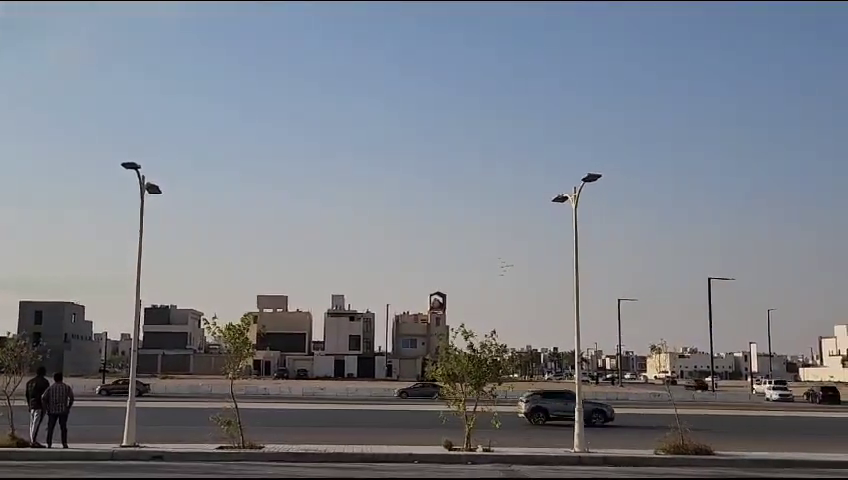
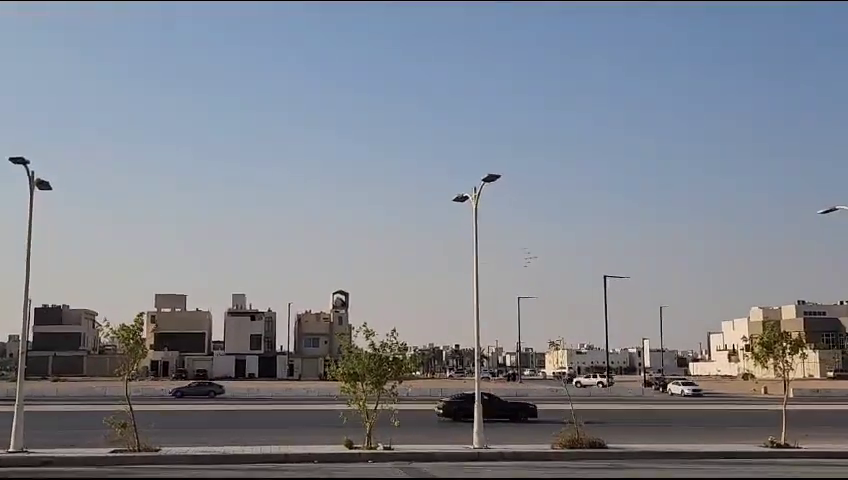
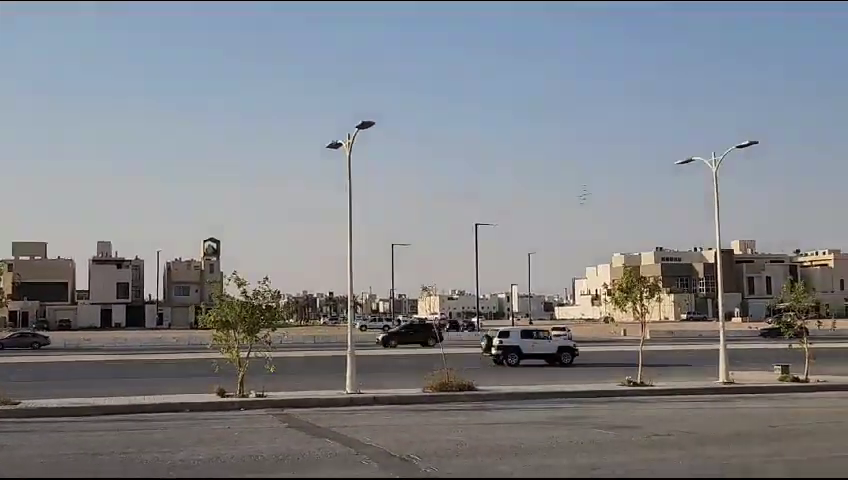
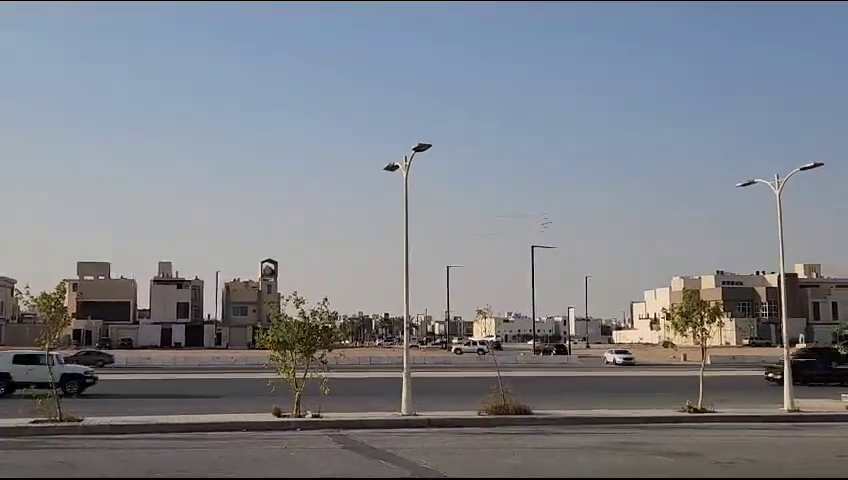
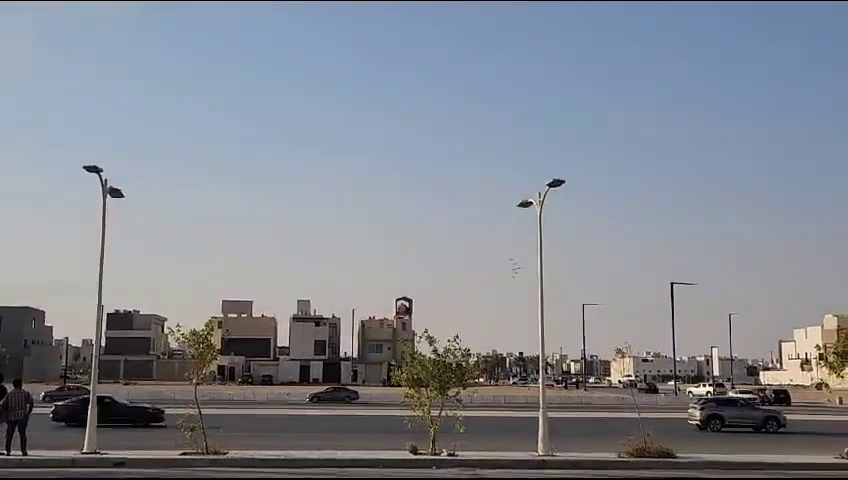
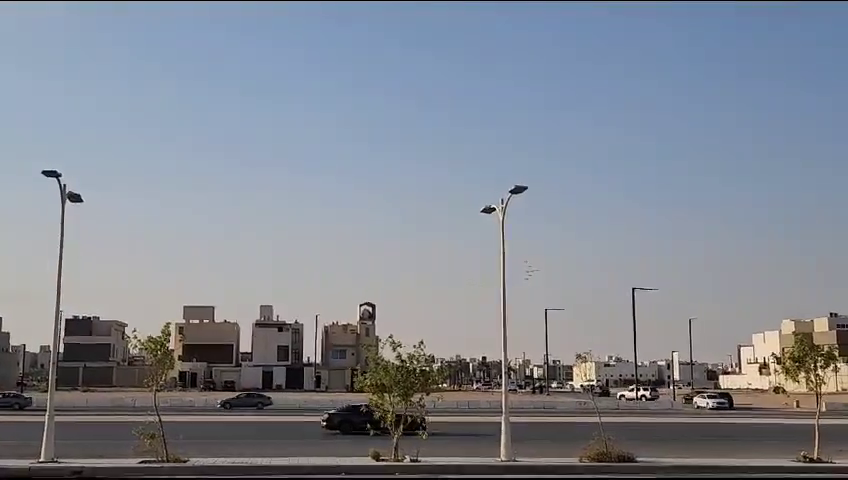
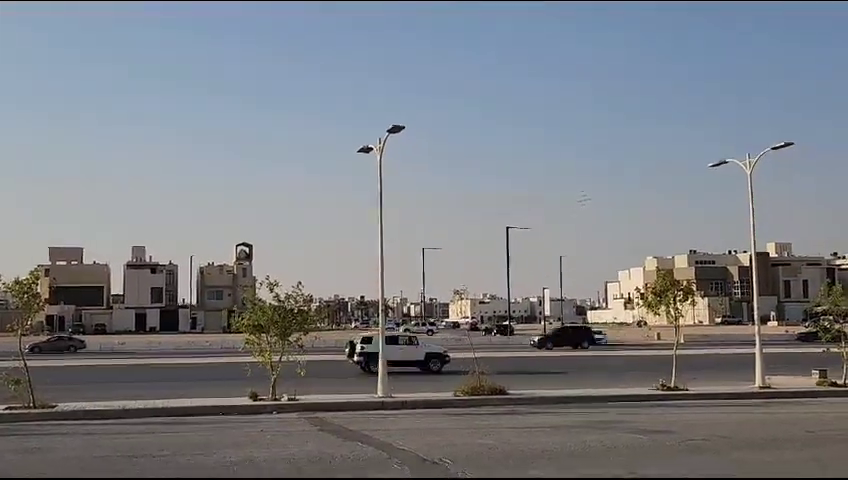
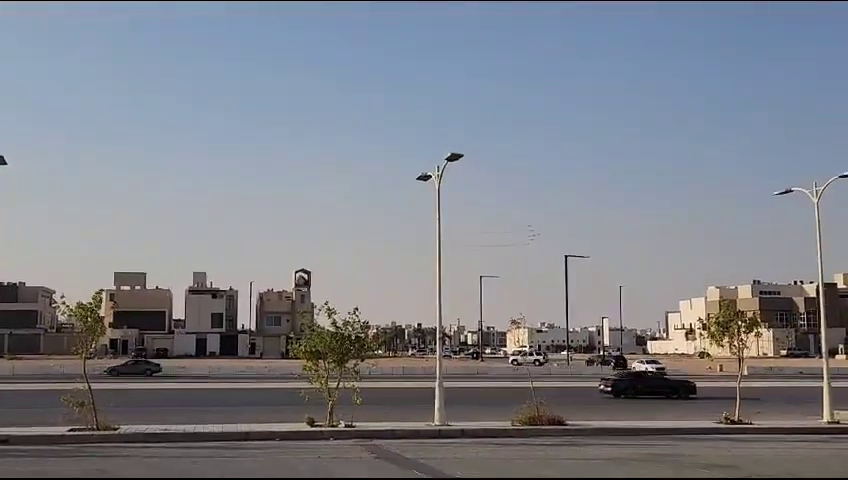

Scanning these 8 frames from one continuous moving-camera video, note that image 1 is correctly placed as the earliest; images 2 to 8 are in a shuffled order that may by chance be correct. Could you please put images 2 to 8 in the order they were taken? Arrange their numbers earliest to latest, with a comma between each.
5, 6, 2, 8, 4, 7, 3
